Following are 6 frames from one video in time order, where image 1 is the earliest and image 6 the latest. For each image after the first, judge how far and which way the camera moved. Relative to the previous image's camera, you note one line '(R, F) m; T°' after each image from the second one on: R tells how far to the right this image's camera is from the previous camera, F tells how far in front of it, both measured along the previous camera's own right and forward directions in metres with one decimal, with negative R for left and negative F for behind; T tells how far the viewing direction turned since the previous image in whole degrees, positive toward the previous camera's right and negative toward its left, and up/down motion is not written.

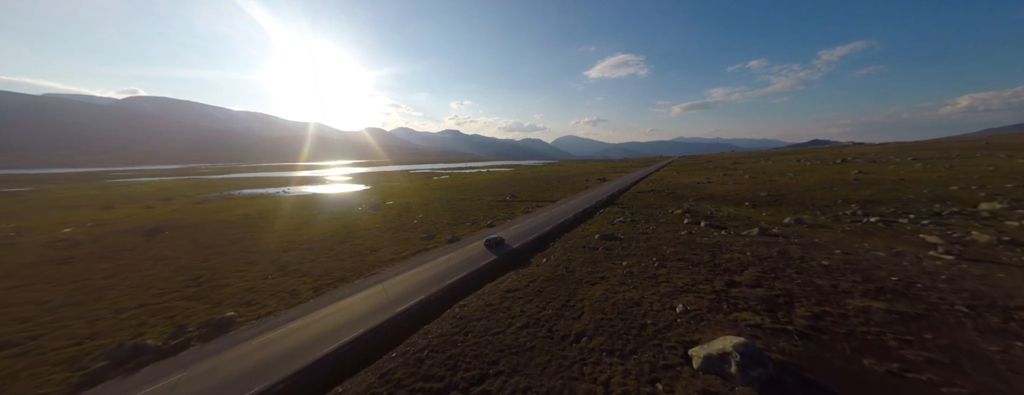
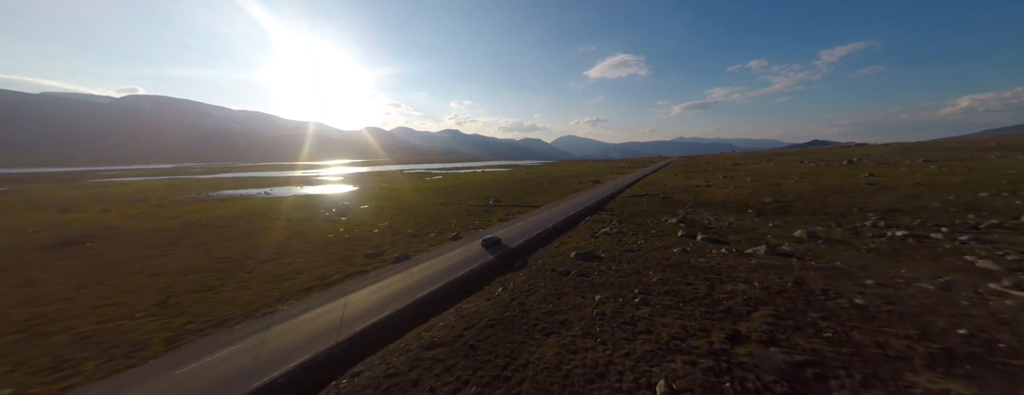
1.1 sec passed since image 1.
(+2.7, +3.7) m; 0°
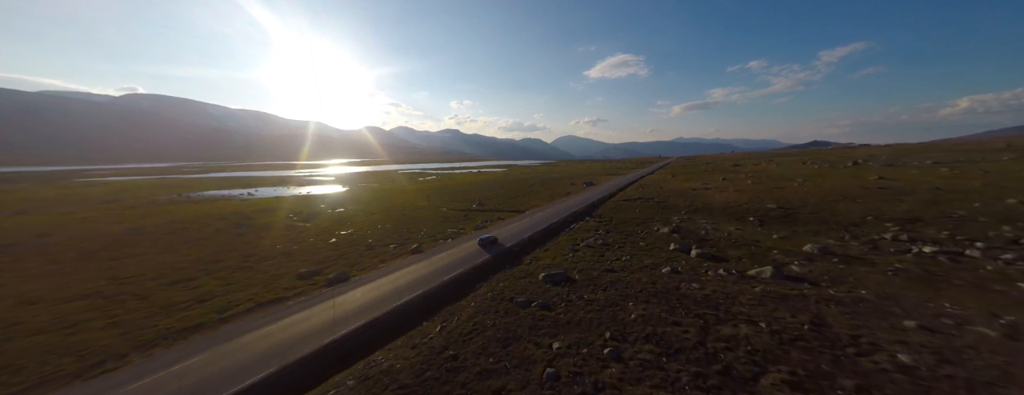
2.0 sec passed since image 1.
(+2.4, +3.1) m; 0°
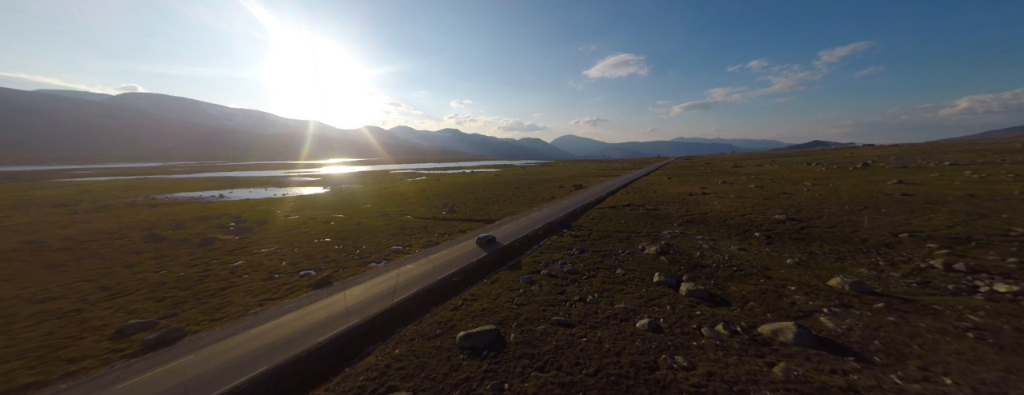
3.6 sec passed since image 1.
(+3.6, +5.0) m; 0°
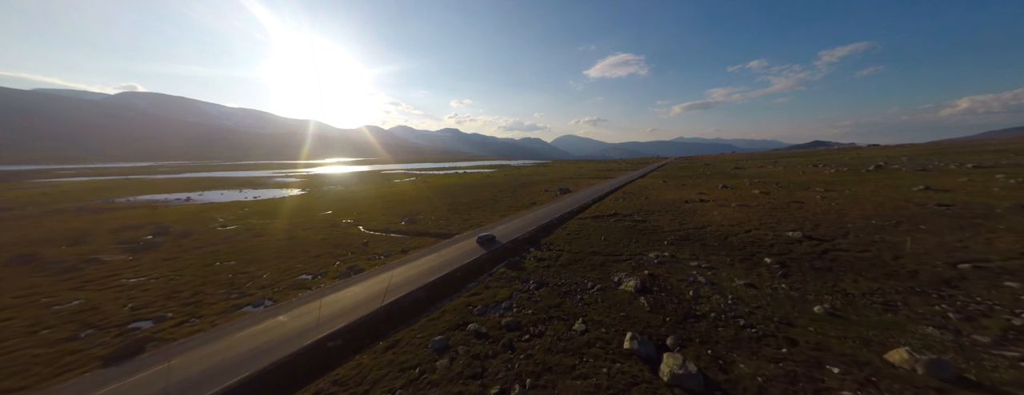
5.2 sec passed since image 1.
(+3.8, +5.3) m; 0°
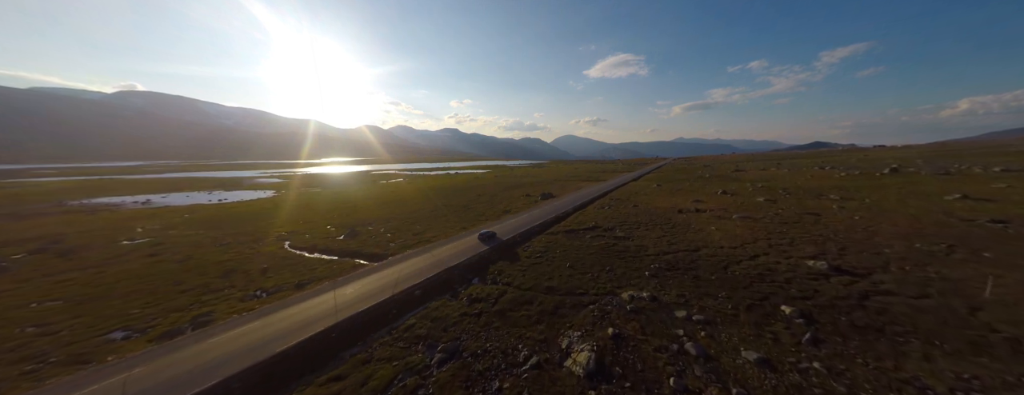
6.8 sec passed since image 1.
(+4.2, +5.7) m; 0°
